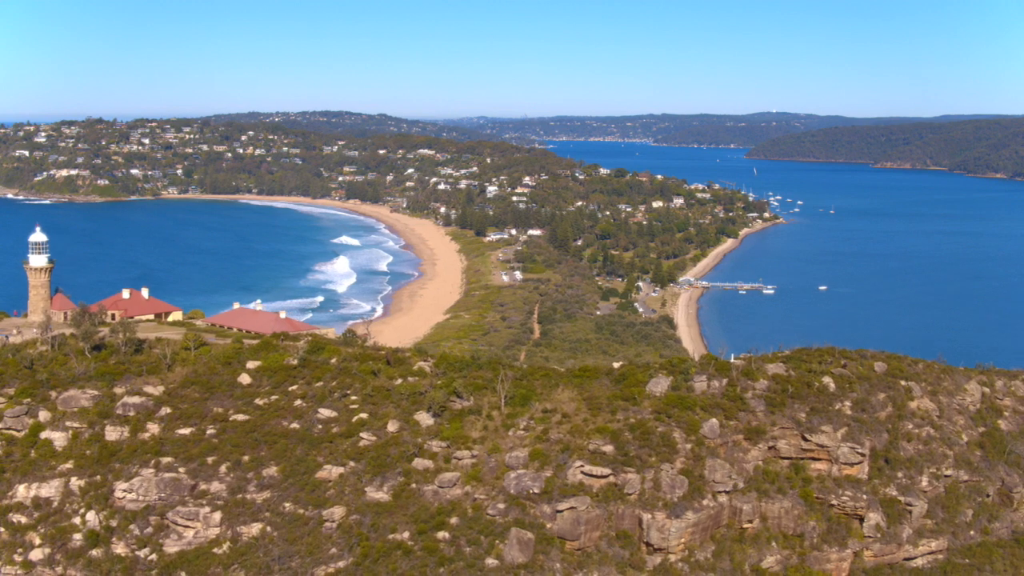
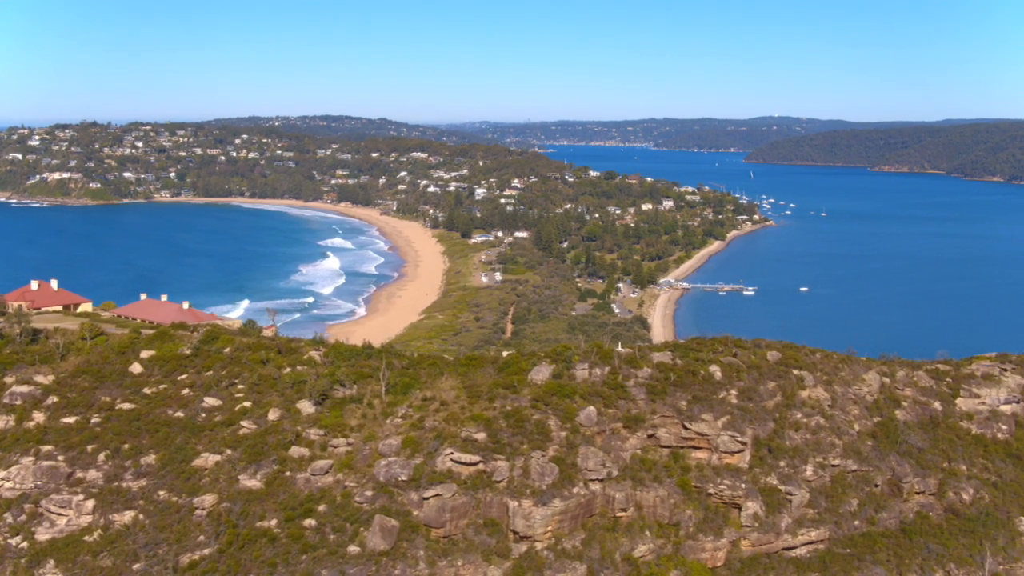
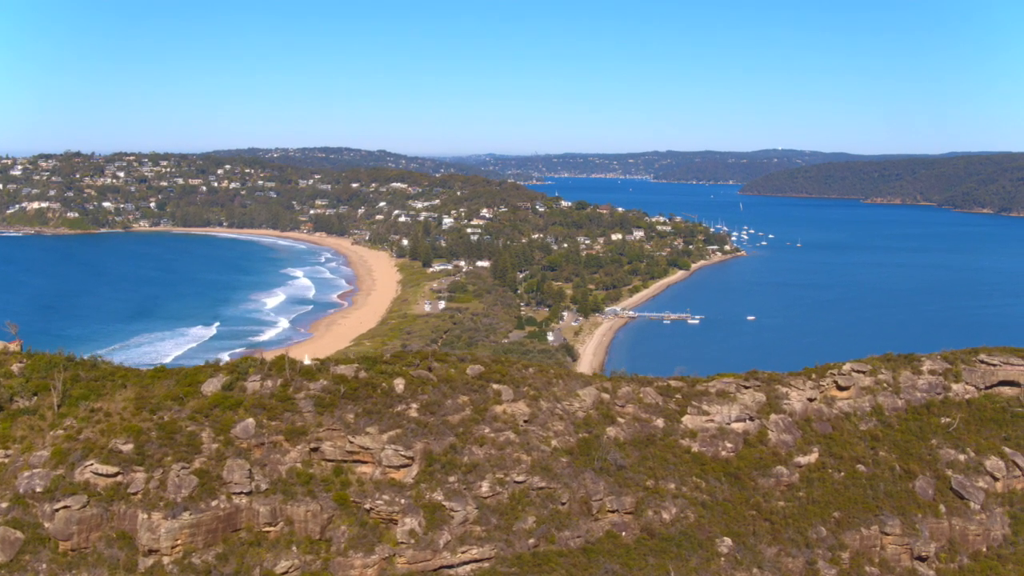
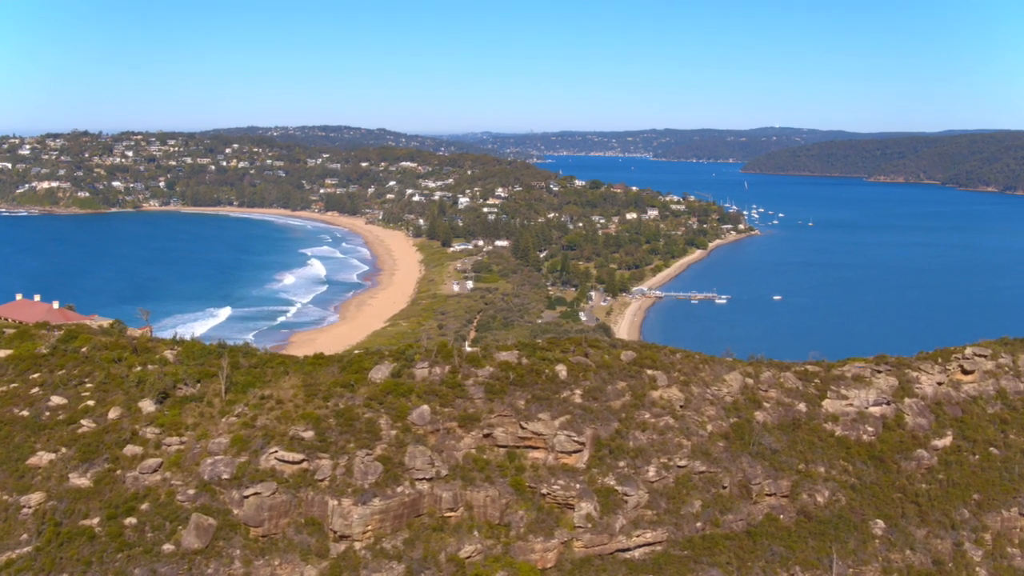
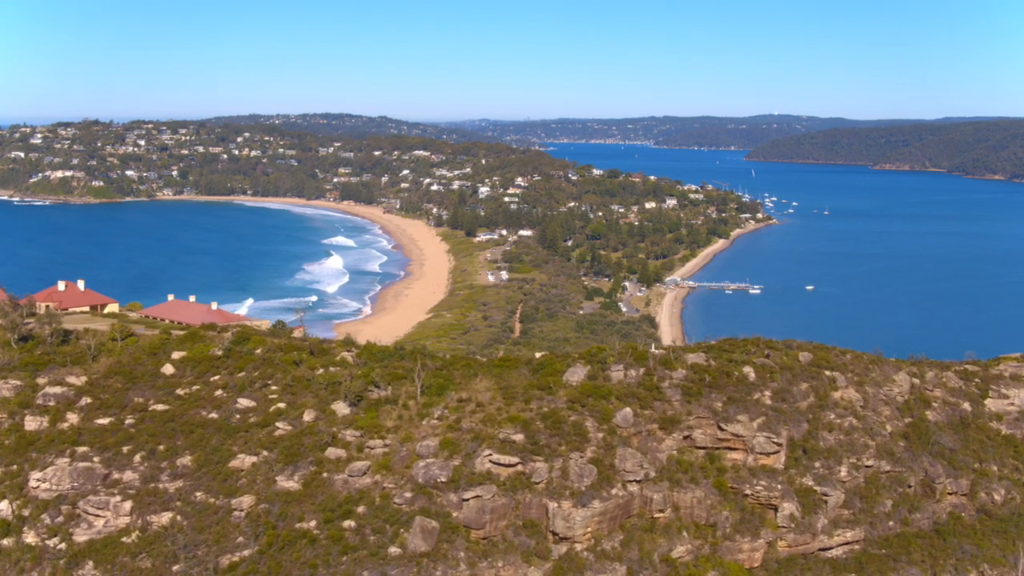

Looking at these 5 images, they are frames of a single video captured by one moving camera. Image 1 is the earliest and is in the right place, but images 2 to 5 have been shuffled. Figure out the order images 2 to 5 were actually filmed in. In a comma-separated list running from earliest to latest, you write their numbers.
5, 2, 4, 3
